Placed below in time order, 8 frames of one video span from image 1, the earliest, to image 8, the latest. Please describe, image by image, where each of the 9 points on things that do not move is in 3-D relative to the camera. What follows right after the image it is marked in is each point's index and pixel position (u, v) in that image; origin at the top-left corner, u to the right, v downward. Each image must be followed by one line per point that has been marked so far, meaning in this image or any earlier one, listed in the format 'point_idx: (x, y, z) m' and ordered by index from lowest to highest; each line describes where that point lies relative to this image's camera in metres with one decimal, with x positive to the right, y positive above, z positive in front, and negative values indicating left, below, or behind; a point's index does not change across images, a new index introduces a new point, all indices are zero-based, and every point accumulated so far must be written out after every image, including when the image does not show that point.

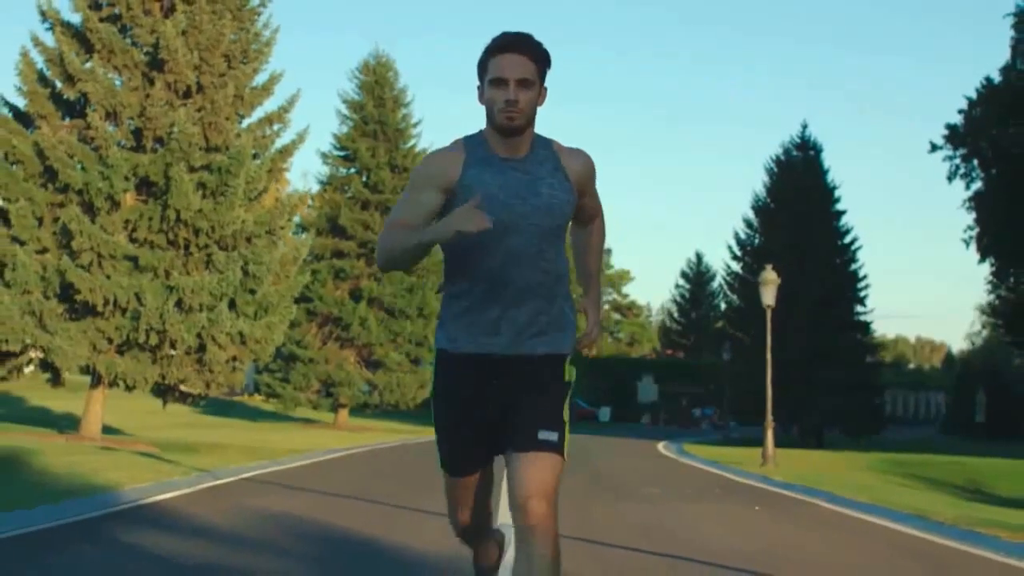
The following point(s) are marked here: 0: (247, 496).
0: (-2.7, -2.2, +14.4) m
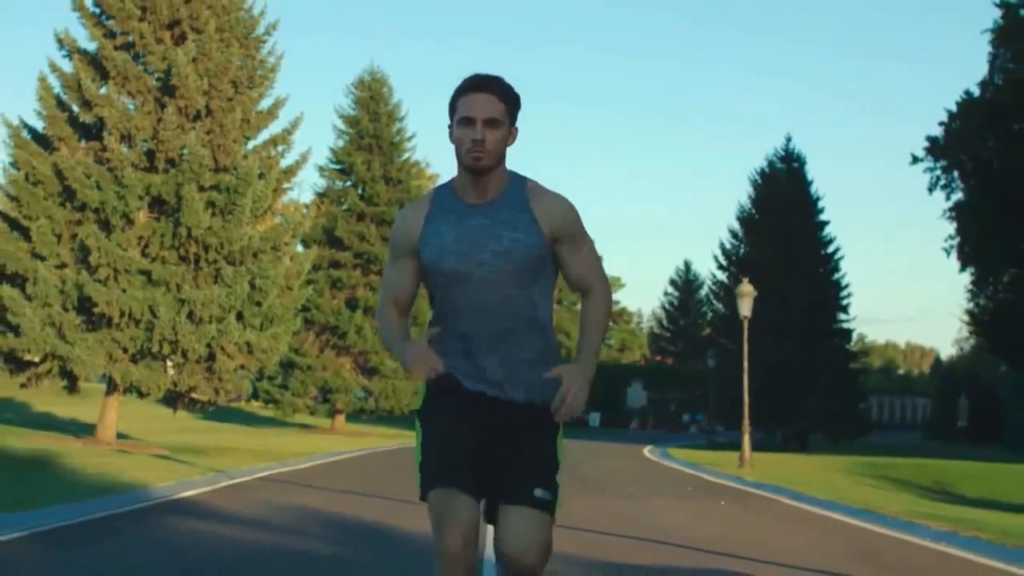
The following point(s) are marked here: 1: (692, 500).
0: (-2.8, -2.4, +16.1) m
1: (+2.5, -2.8, +18.2) m
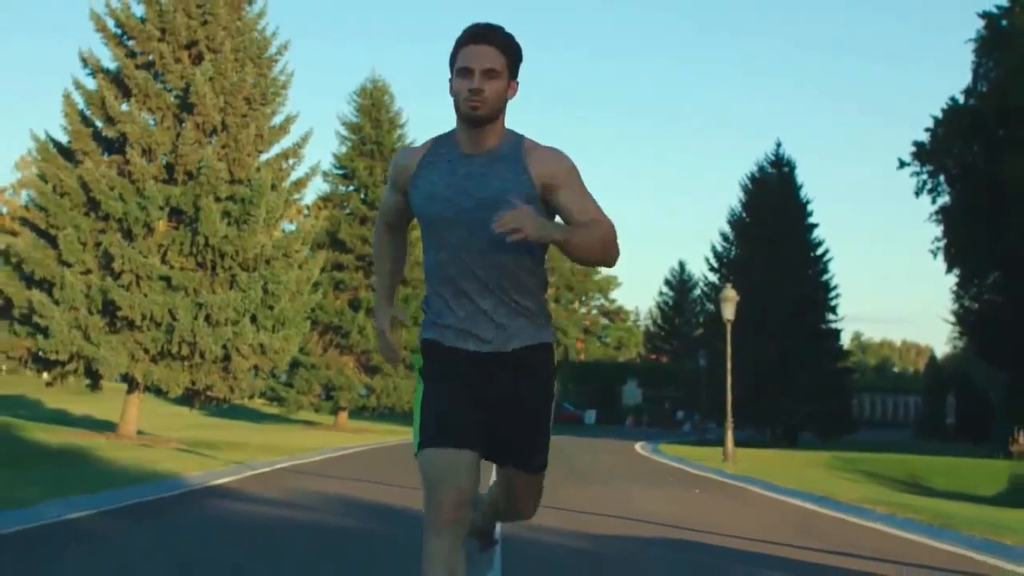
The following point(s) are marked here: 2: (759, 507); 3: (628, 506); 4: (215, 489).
0: (-2.9, -2.5, +18.0) m
1: (+2.4, -2.9, +20.1) m
2: (+3.1, -2.7, +17.0) m
3: (+1.5, -2.6, +16.6) m
4: (-3.6, -2.4, +16.4) m
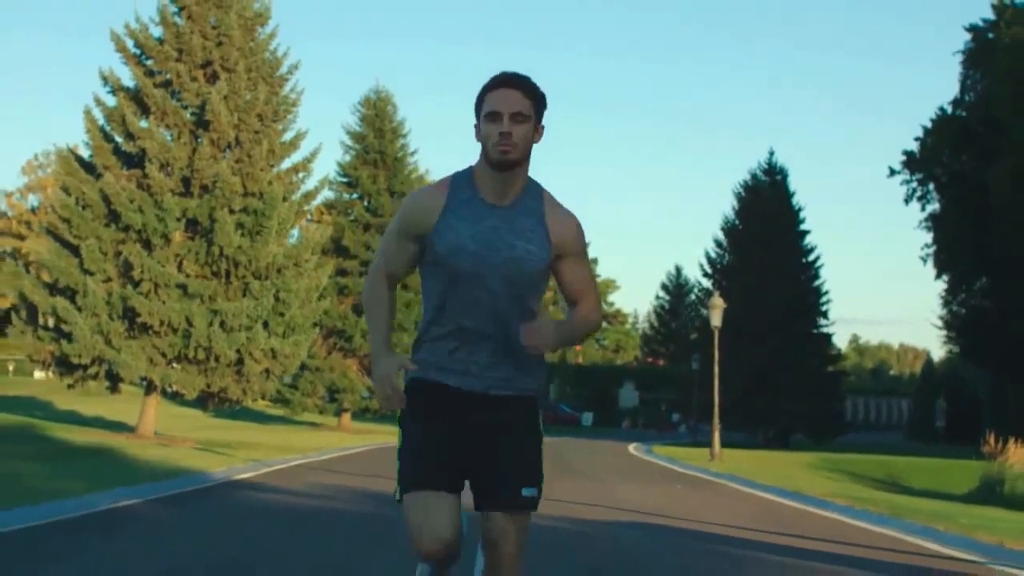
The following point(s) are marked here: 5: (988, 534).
0: (-2.9, -2.7, +19.7) m
1: (+2.4, -3.1, +21.9) m
2: (+3.1, -2.9, +18.7) m
3: (+1.4, -2.8, +18.3) m
4: (-3.6, -2.6, +18.1) m
5: (+4.8, -2.4, +13.6) m
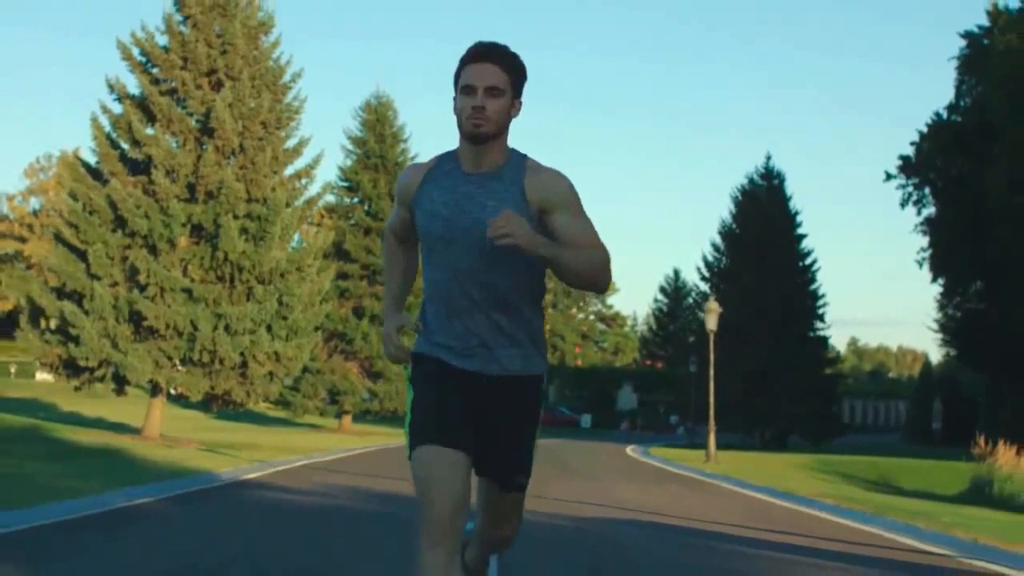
0: (-3.0, -2.8, +20.3) m
1: (+2.3, -3.2, +22.5) m
2: (+3.1, -3.0, +19.3) m
3: (+1.4, -2.9, +18.9) m
4: (-3.6, -2.7, +18.8) m
5: (+4.7, -2.5, +14.2) m
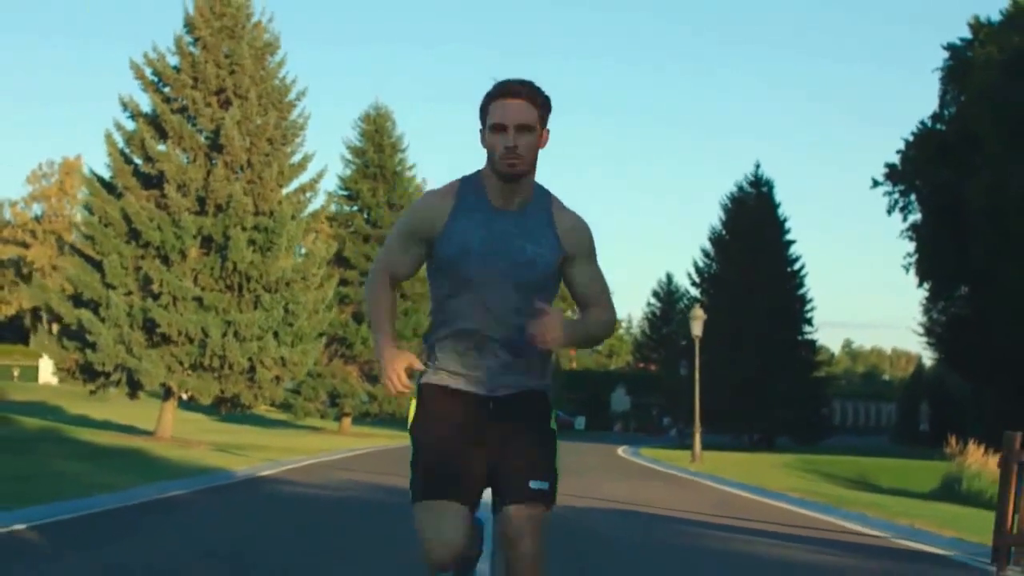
0: (-3.1, -3.0, +22.0) m
1: (+2.2, -3.4, +24.2) m
2: (+3.0, -3.2, +21.0) m
3: (+1.3, -3.1, +20.7) m
4: (-3.7, -2.9, +20.5) m
5: (+4.7, -2.7, +16.0) m
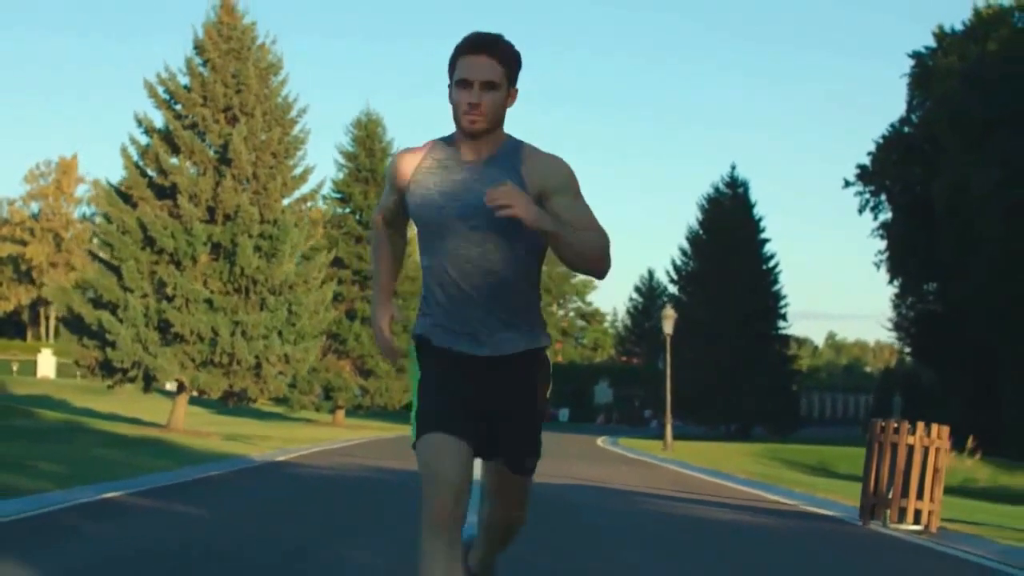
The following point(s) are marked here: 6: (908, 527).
0: (-3.3, -3.1, +25.0) m
1: (+2.0, -3.5, +27.2) m
2: (+2.7, -3.3, +24.1) m
3: (+1.1, -3.2, +23.7) m
4: (-4.0, -3.0, +23.5) m
5: (+4.5, -2.9, +19.1) m
6: (+3.8, -2.3, +13.5) m
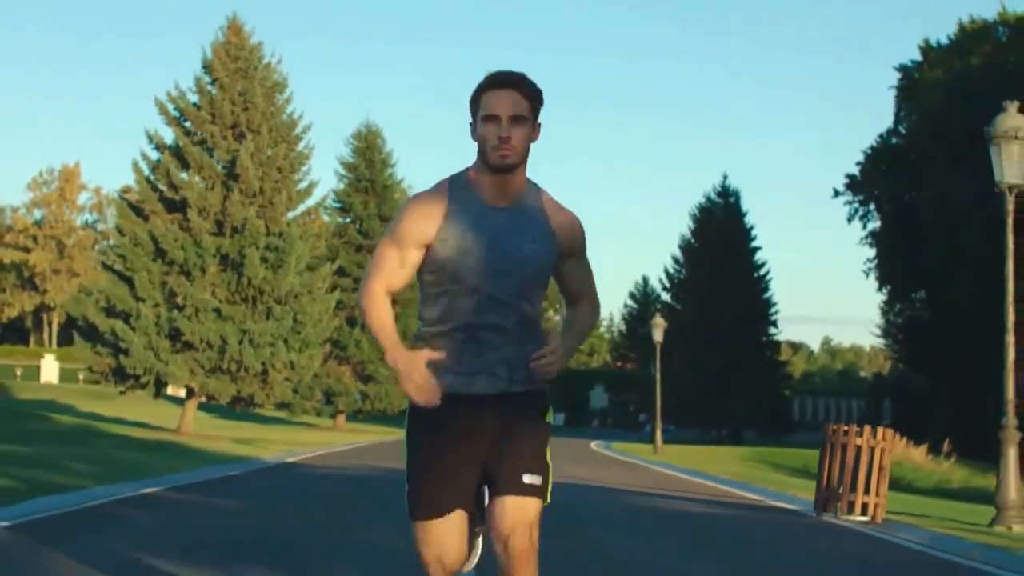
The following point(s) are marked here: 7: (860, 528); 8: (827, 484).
0: (-3.4, -3.4, +26.6) m
1: (+1.9, -3.8, +28.9) m
2: (+2.6, -3.5, +25.7) m
3: (+1.0, -3.5, +25.3) m
4: (-4.0, -3.2, +25.1) m
5: (+4.4, -3.1, +20.7) m
6: (+3.8, -2.5, +15.1) m
7: (+3.7, -2.6, +14.6) m
8: (+3.6, -2.2, +15.6) m
